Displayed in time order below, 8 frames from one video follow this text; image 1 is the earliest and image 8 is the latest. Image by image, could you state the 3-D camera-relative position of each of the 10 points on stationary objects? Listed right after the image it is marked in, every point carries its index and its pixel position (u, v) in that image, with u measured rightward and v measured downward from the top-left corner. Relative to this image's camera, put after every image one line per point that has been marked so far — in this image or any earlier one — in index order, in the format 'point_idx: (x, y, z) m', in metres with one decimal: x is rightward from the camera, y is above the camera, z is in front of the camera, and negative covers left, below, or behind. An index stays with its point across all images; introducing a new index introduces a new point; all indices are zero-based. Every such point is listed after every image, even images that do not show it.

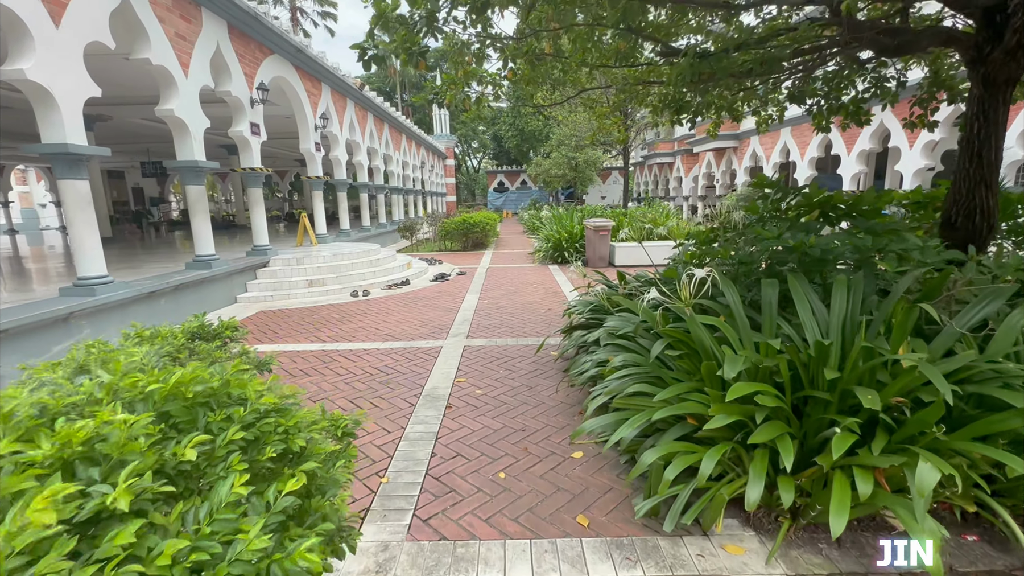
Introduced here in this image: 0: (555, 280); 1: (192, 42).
0: (+0.8, +0.1, +9.3) m
1: (-4.9, +3.8, +7.3) m
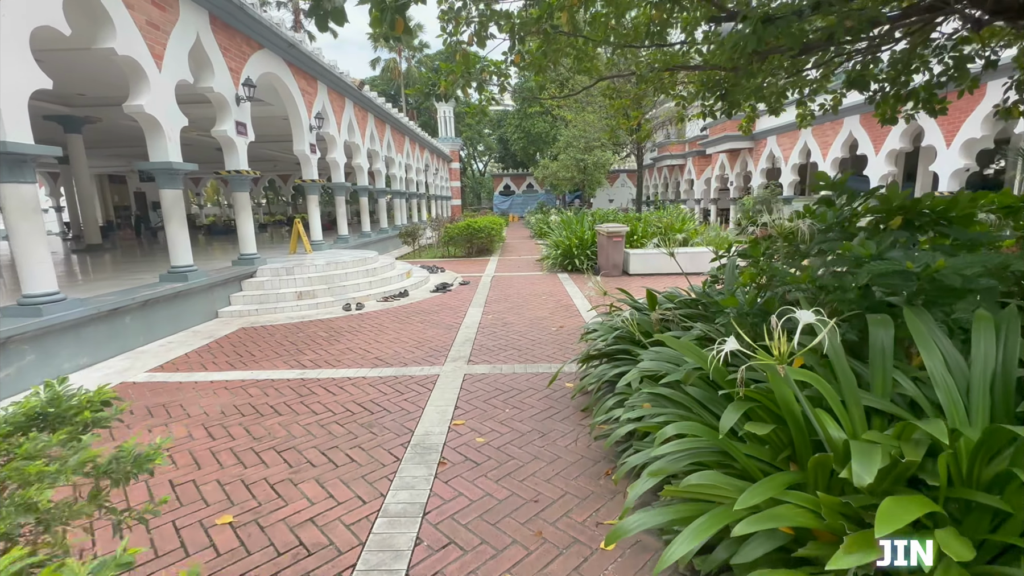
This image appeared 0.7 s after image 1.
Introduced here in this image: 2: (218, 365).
0: (+1.0, -0.1, +8.6) m
1: (-4.8, +3.6, +6.6) m
2: (-3.3, -0.9, +5.2) m
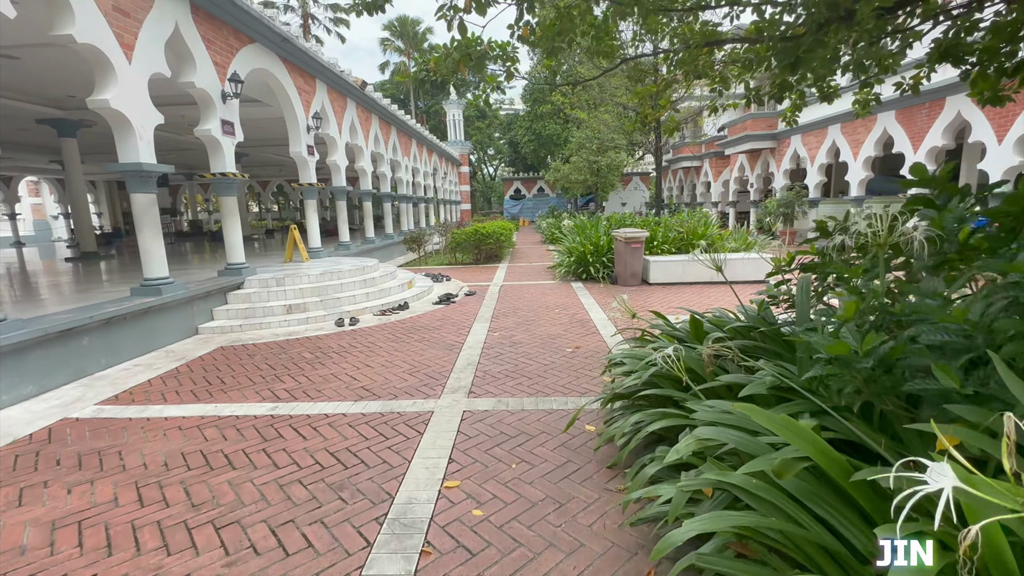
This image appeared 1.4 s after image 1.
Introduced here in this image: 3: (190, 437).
0: (+1.1, -0.3, +7.8) m
1: (-4.7, +3.4, +6.0) m
2: (-3.2, -1.0, +4.5) m
3: (-2.5, -1.1, +3.6) m
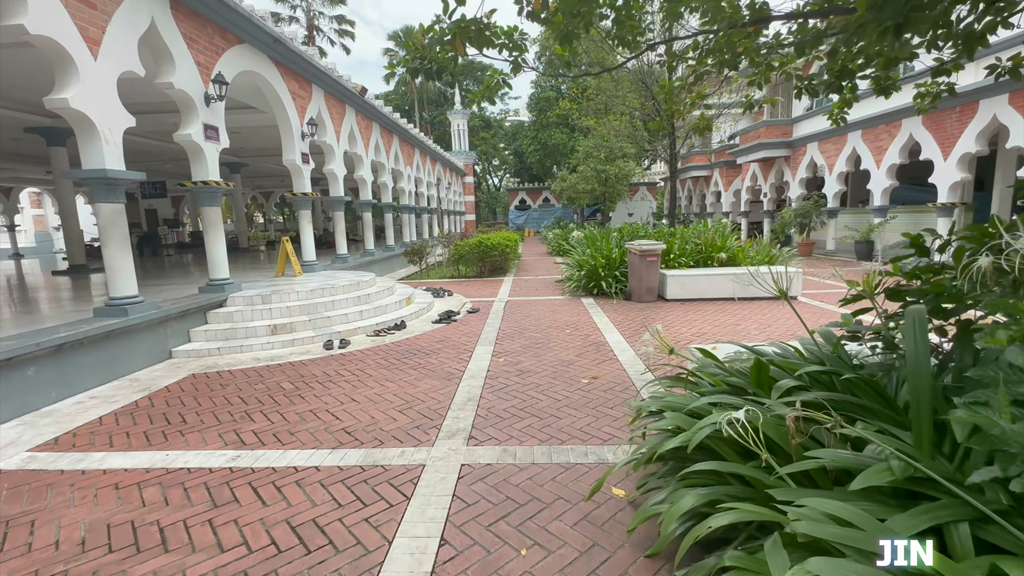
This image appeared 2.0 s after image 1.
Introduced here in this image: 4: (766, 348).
0: (+1.2, -0.6, +7.1) m
1: (-4.7, +3.2, +5.4) m
2: (-3.1, -1.2, +3.8) m
3: (-2.4, -1.3, +2.9) m
4: (+1.6, -0.4, +3.0) m
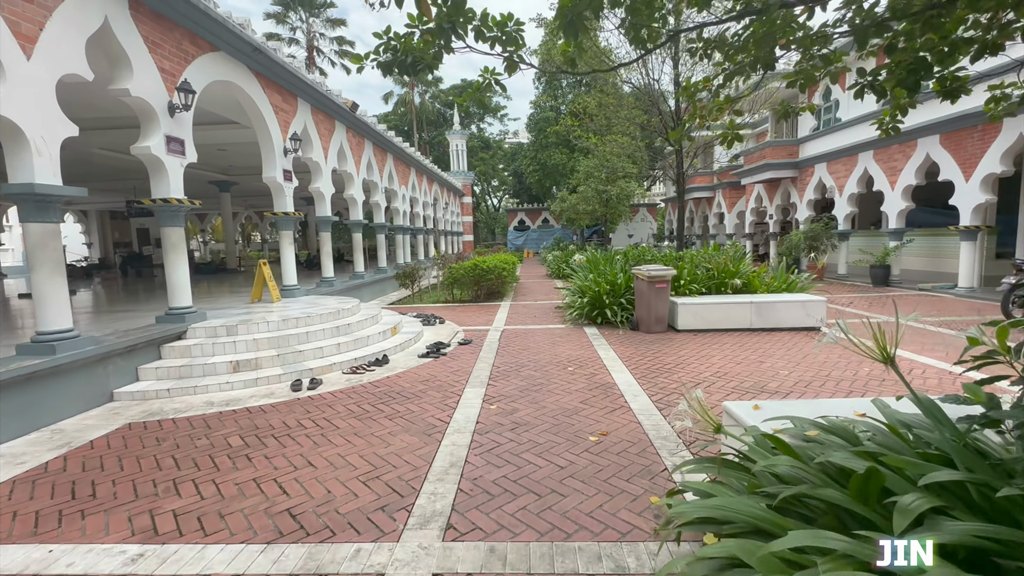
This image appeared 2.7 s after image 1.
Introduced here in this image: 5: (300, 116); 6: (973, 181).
0: (+1.2, -1.0, +6.3) m
1: (-4.7, +2.8, +4.8) m
2: (-3.2, -1.5, +3.0) m
3: (-2.5, -1.6, +2.1) m
4: (+1.6, -0.6, +2.2) m
5: (-4.5, +3.6, +9.9) m
6: (+10.8, +2.5, +11.0) m
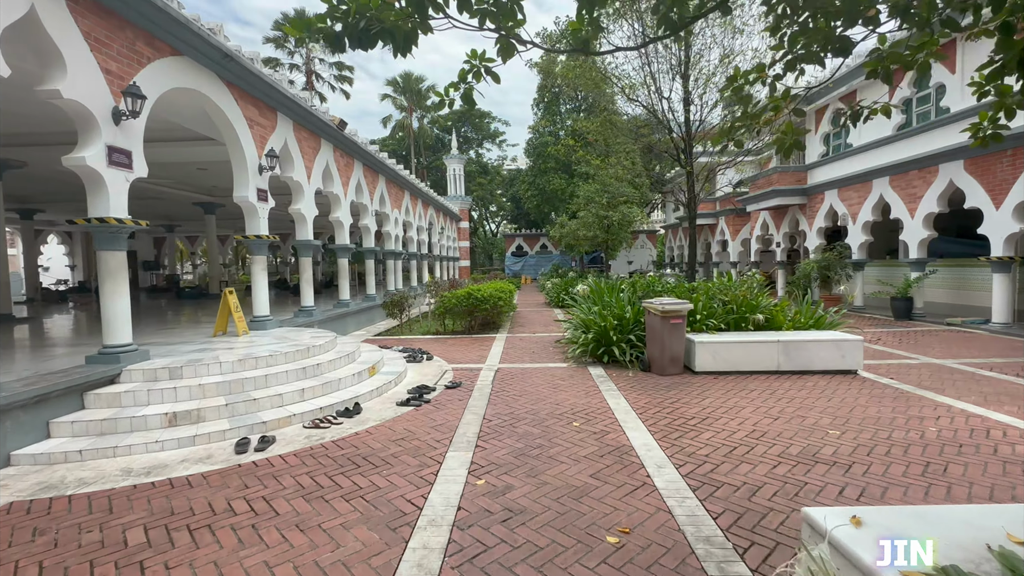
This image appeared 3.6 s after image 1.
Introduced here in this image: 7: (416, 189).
0: (+1.1, -1.4, +5.3) m
1: (-4.7, +2.5, +4.0) m
2: (-3.2, -1.7, +2.0) m
3: (-2.5, -1.7, +1.1) m
4: (+1.6, -0.9, +1.3) m
5: (-4.5, +3.0, +9.2) m
6: (+10.7, +1.7, +10.2) m
7: (-4.0, +4.1, +19.5) m
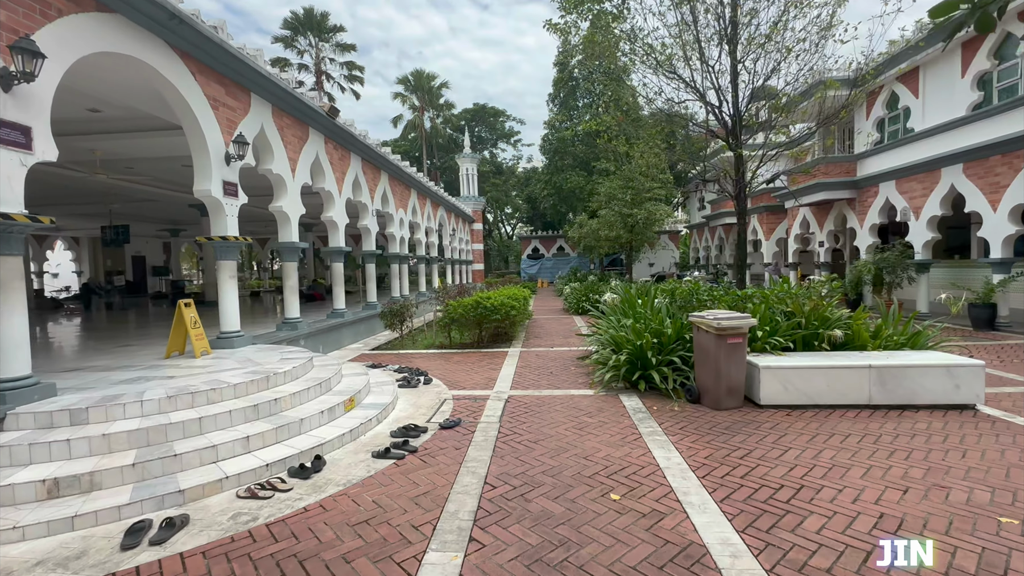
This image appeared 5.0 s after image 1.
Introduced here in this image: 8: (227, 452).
0: (+1.2, -1.5, +3.8) m
1: (-4.7, +2.4, +2.7) m
2: (-3.2, -1.8, +0.6) m
3: (-2.6, -1.9, -0.3) m
4: (+1.5, -1.0, -0.2) m
5: (-4.3, +2.9, +7.9) m
6: (+10.9, +1.6, +8.4) m
7: (-3.4, +3.9, +18.2) m
8: (-2.5, -1.5, +4.2) m
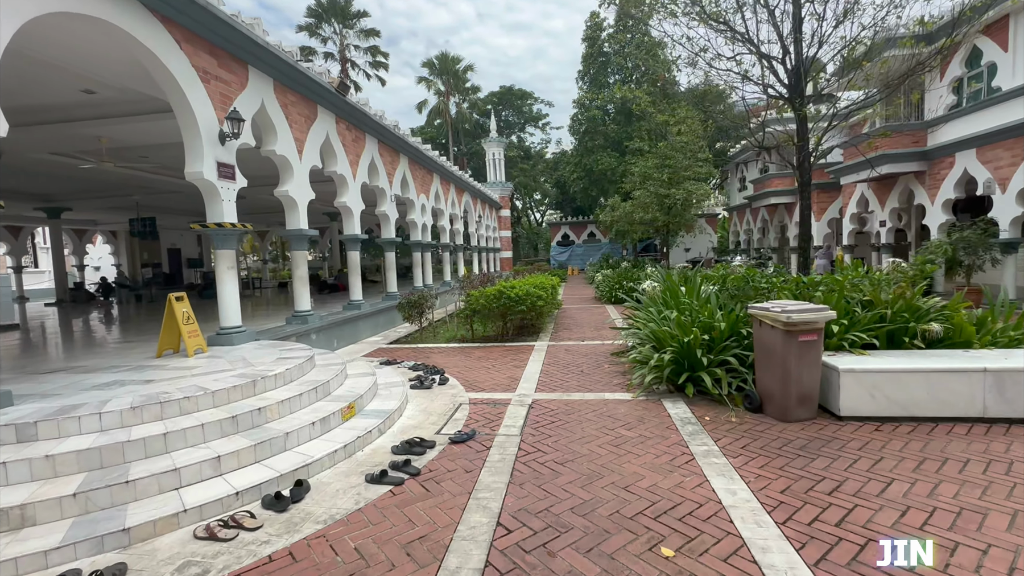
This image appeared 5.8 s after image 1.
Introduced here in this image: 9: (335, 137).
0: (+1.3, -1.5, +2.9) m
1: (-4.7, +2.4, +2.0) m
2: (-3.3, -1.9, 0.0) m
3: (-2.7, -1.9, -1.0) m
4: (+1.4, -1.0, -1.2) m
5: (-4.0, +3.0, +7.2) m
6: (+11.3, +1.9, +6.7) m
7: (-2.4, +4.3, +17.4) m
8: (-2.4, -1.4, +3.5) m
9: (-3.6, +3.1, +9.6) m
